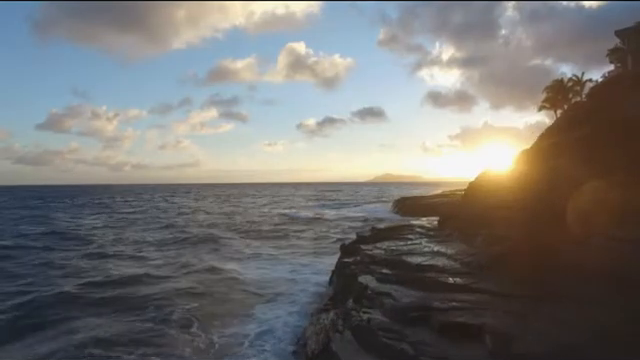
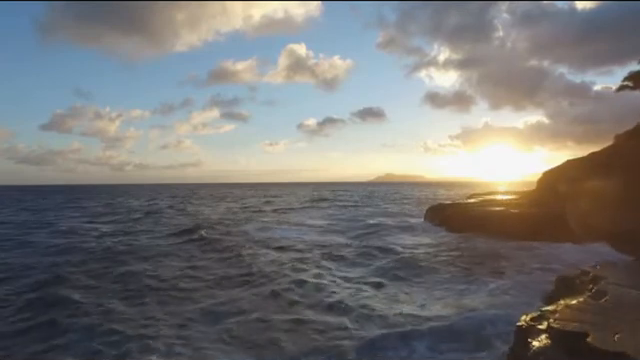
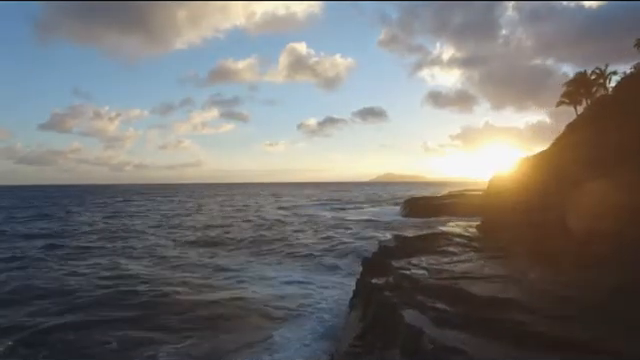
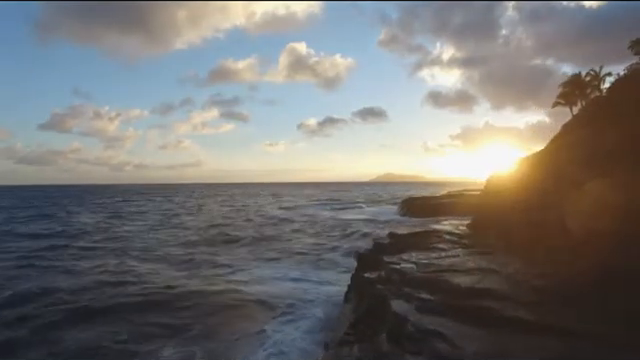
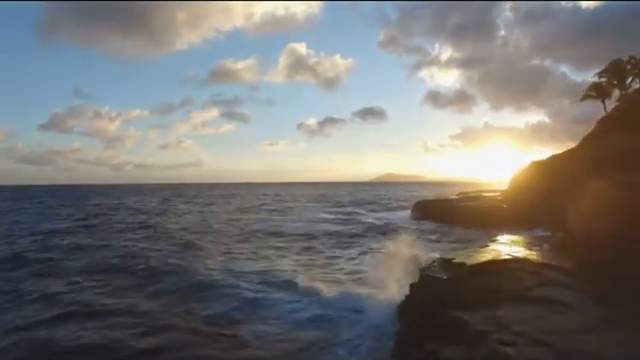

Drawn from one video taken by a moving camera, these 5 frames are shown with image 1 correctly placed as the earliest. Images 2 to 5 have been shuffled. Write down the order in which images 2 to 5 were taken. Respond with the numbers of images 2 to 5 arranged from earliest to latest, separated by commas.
4, 3, 5, 2
